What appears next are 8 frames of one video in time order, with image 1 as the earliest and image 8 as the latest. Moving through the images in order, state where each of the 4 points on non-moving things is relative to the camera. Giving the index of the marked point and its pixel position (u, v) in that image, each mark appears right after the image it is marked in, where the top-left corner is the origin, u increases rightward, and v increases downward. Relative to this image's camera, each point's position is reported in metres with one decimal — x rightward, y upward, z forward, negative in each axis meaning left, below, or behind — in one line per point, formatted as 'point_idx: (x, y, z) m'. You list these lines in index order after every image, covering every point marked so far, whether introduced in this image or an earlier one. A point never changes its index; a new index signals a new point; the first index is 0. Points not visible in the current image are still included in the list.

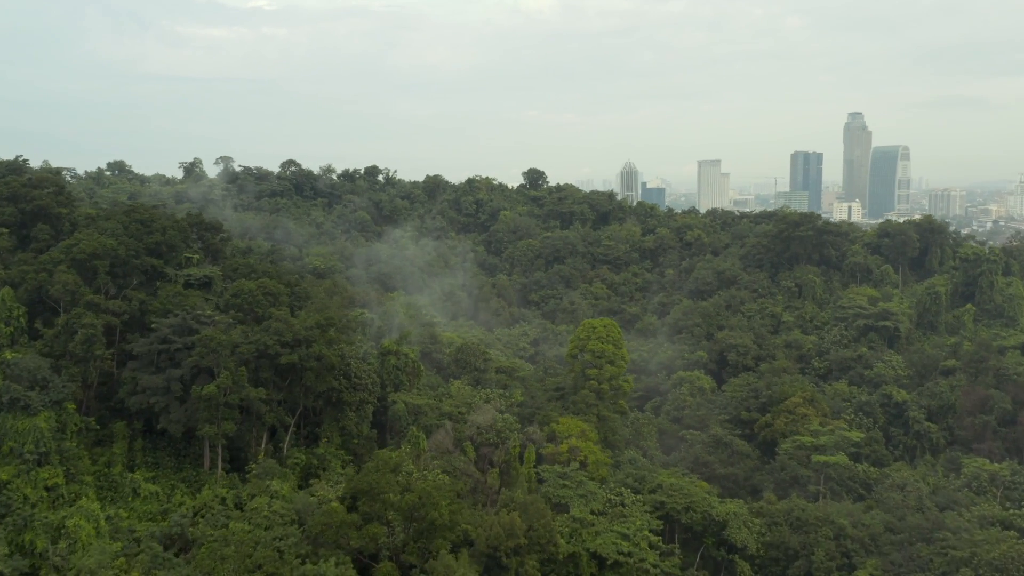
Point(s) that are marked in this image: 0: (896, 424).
0: (+7.8, -2.8, +17.3) m
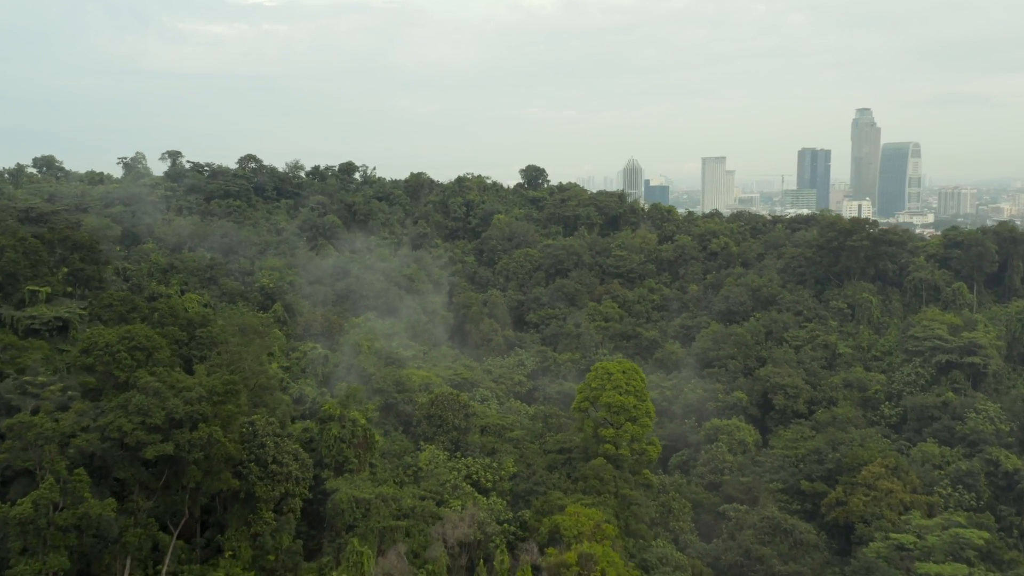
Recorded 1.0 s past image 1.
0: (+7.7, -3.3, +13.2) m
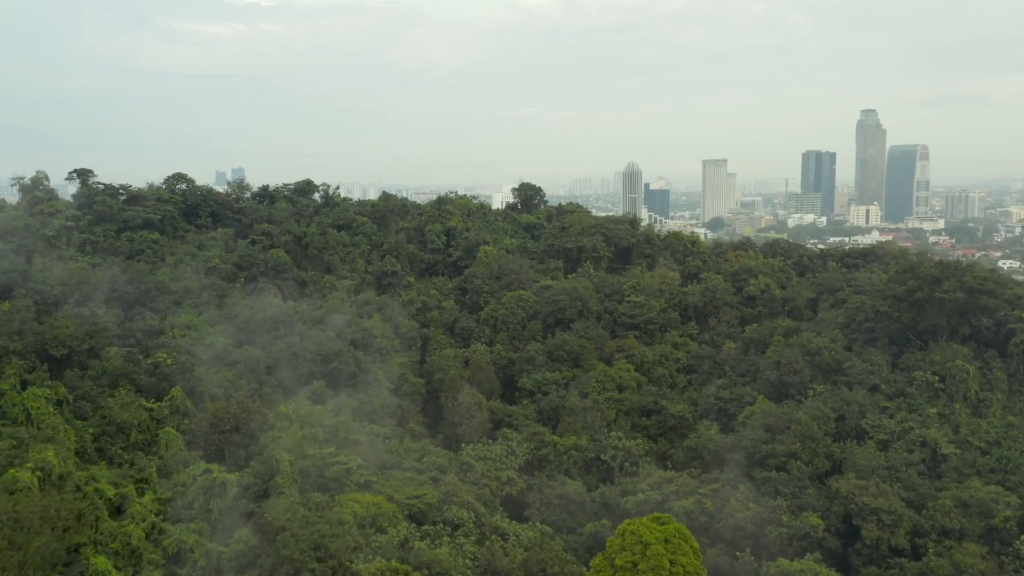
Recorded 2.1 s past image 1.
0: (+7.5, -4.5, +8.6) m
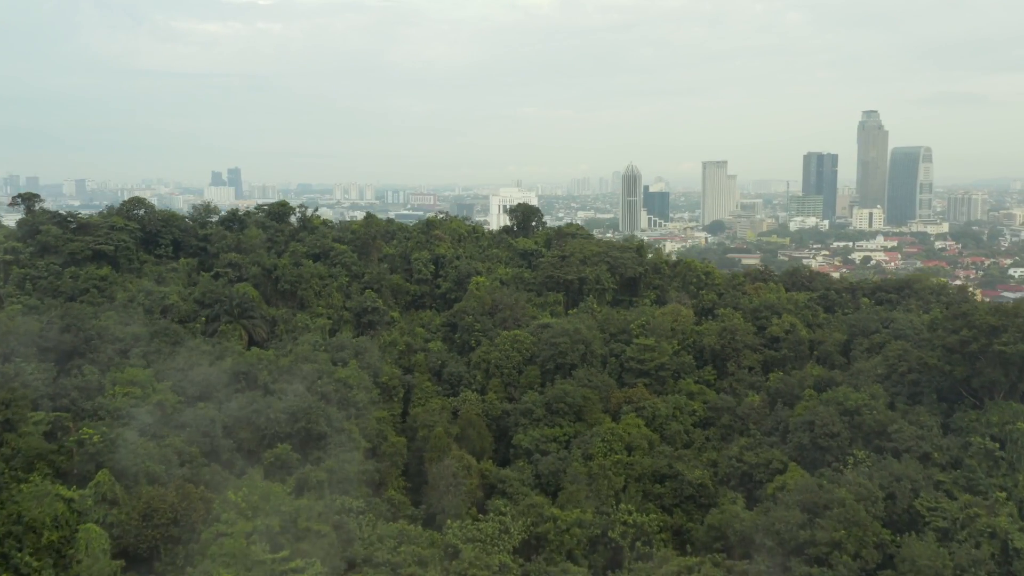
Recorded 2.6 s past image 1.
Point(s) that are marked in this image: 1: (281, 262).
0: (+7.4, -5.3, +6.5) m
1: (-5.0, +0.6, +18.3) m
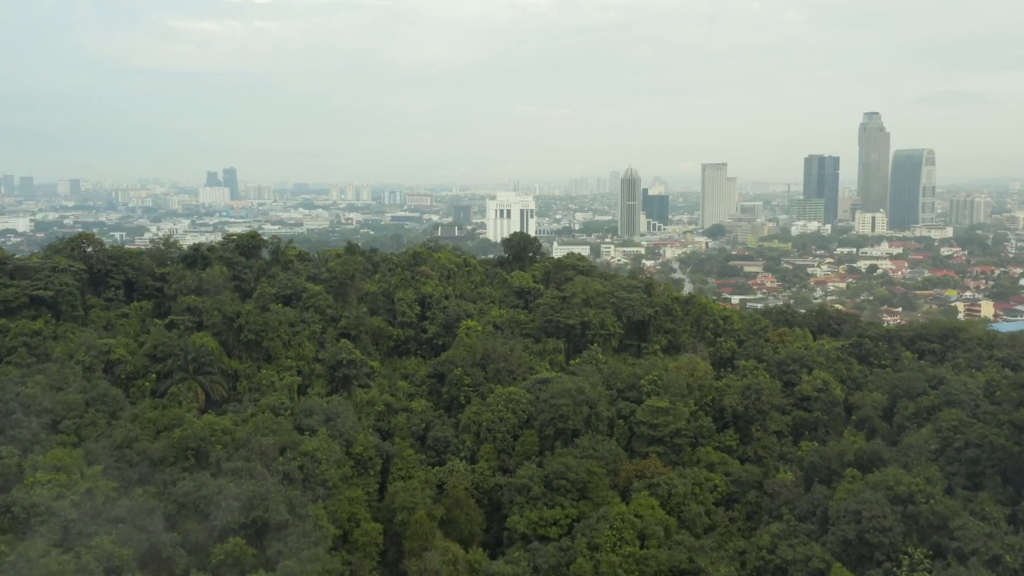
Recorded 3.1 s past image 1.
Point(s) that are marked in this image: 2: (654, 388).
0: (+7.3, -6.2, +4.5) m
1: (-5.1, -0.4, +16.2) m
2: (+2.5, -1.8, +15.1) m
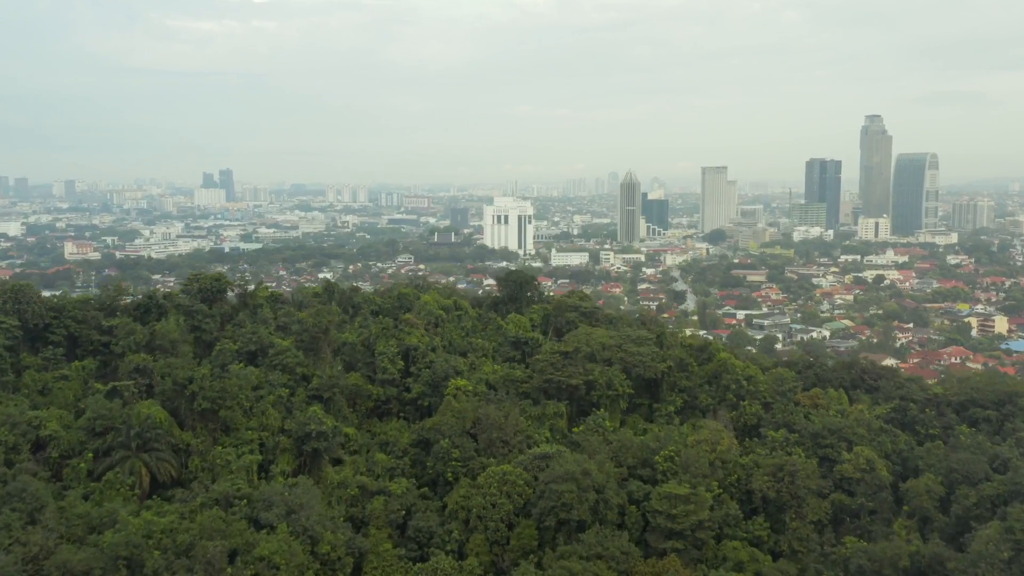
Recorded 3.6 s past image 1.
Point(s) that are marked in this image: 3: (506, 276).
0: (+7.3, -7.2, +2.5) m
1: (-5.2, -1.3, +14.2) m
2: (+2.4, -2.8, +13.1) m
3: (-0.1, +0.3, +19.0) m
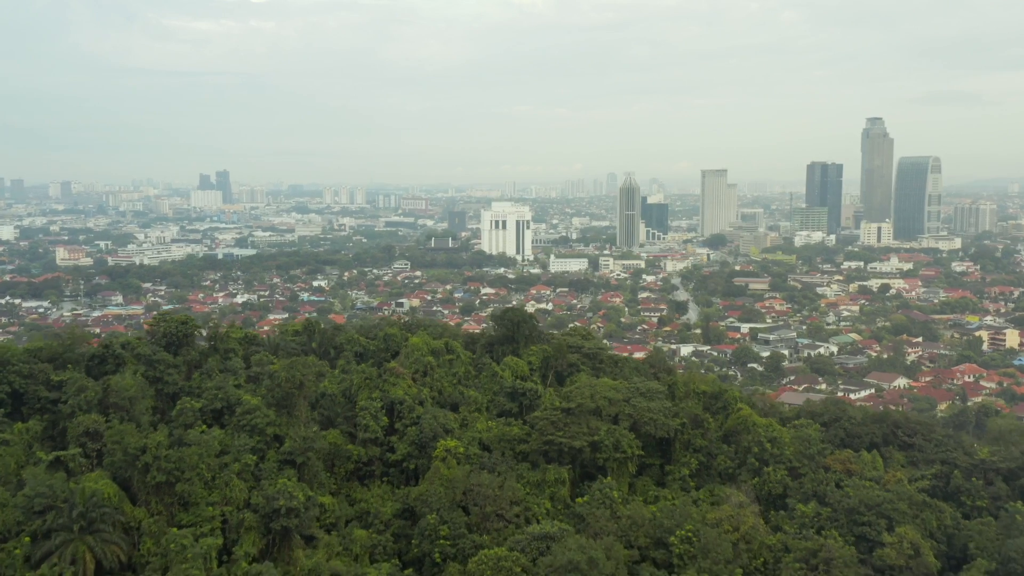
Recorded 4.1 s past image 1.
0: (+7.2, -8.0, +0.9) m
1: (-5.3, -2.1, +12.6) m
2: (+2.4, -3.6, +11.5) m
3: (-0.2, -0.5, +17.4) m
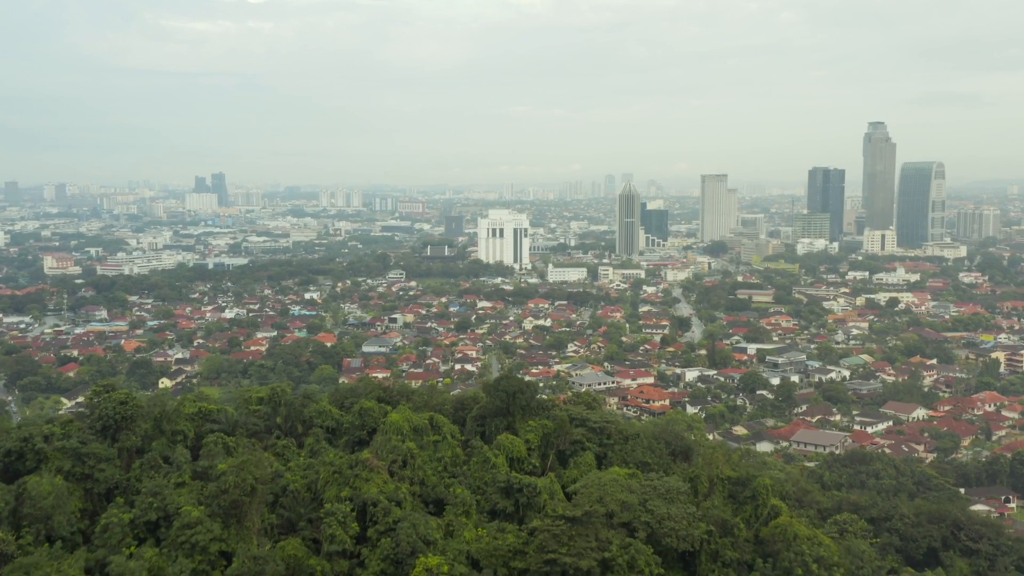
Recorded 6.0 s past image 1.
0: (+7.2, -9.1, -1.3) m
1: (-5.3, -3.3, +10.3) m
2: (+2.3, -4.7, +9.3) m
3: (-0.3, -1.7, +15.2) m
